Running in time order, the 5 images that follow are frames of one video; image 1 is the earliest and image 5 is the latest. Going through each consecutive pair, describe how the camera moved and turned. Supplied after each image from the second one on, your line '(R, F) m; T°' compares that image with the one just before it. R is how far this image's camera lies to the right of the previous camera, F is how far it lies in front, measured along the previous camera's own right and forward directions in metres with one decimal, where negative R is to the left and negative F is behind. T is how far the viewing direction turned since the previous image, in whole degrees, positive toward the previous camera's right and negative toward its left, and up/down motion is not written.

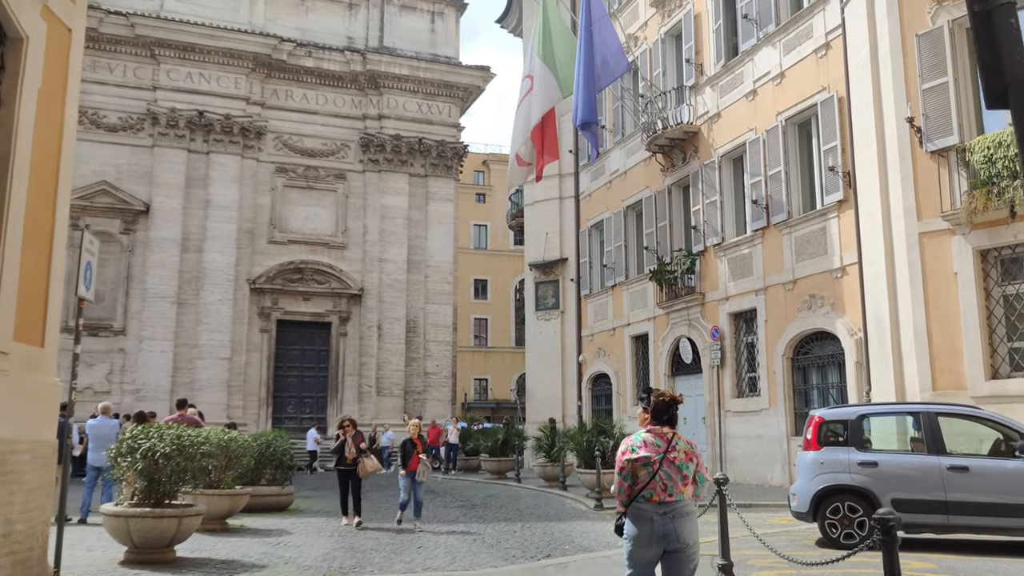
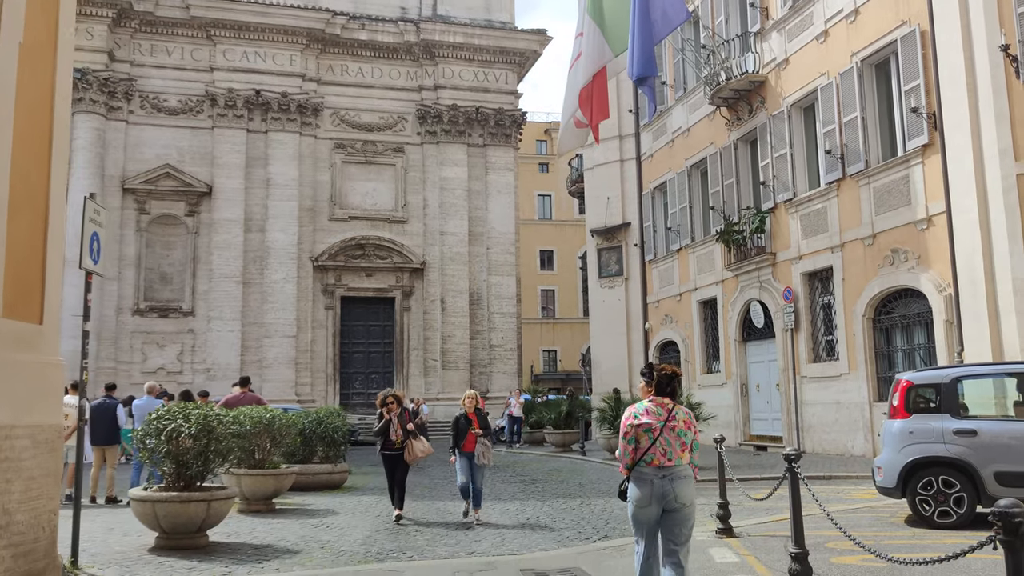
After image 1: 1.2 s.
(+0.3, +0.8) m; -5°
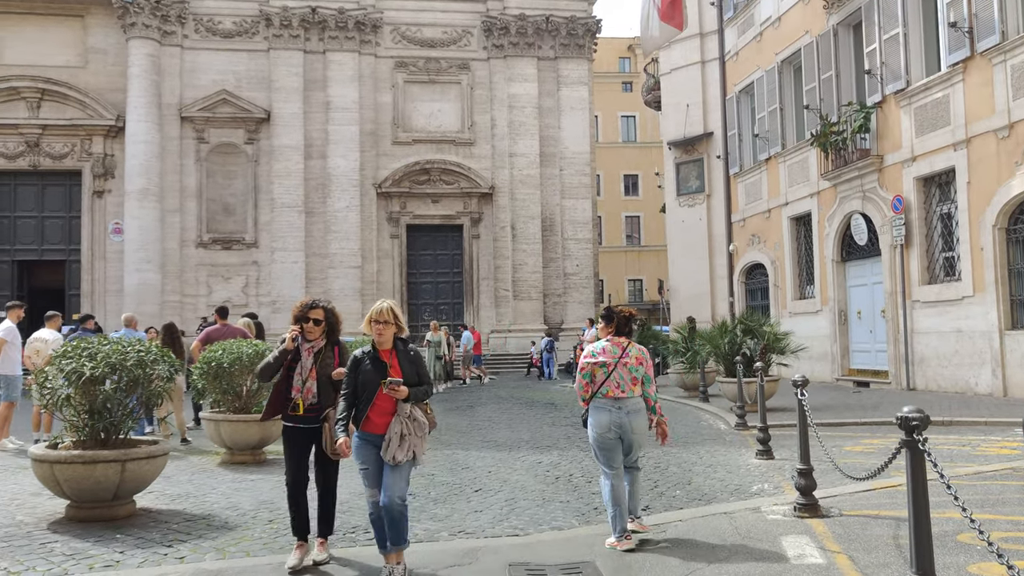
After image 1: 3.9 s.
(+0.7, +2.2) m; -6°
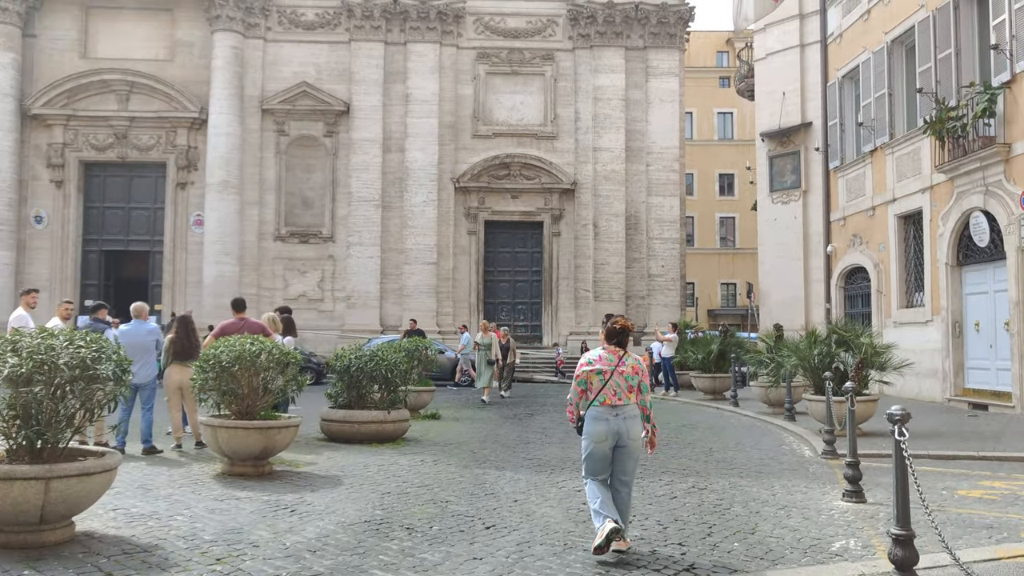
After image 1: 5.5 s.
(+0.5, +1.4) m; -6°
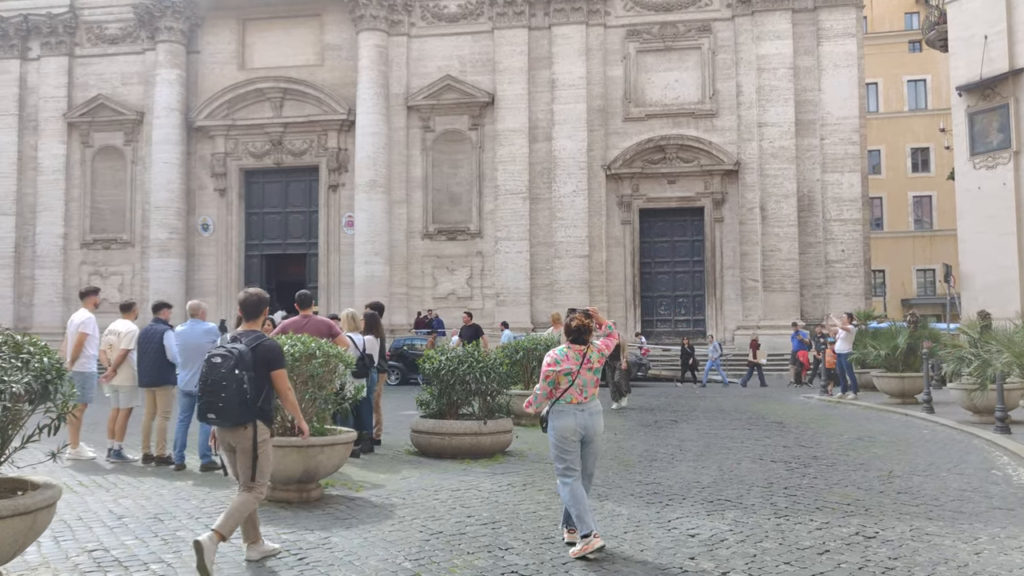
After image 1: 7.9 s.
(+0.7, +1.9) m; -12°
